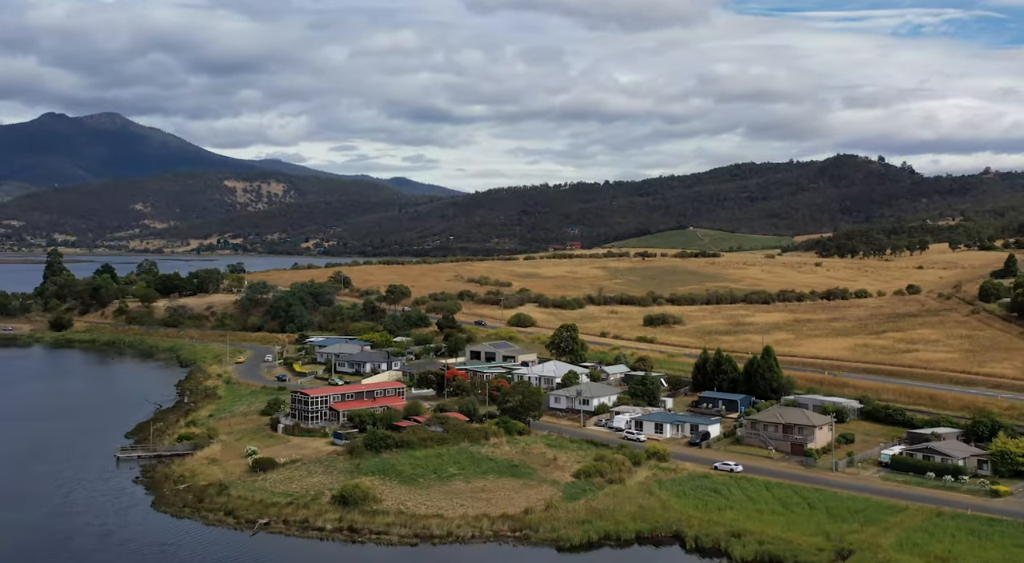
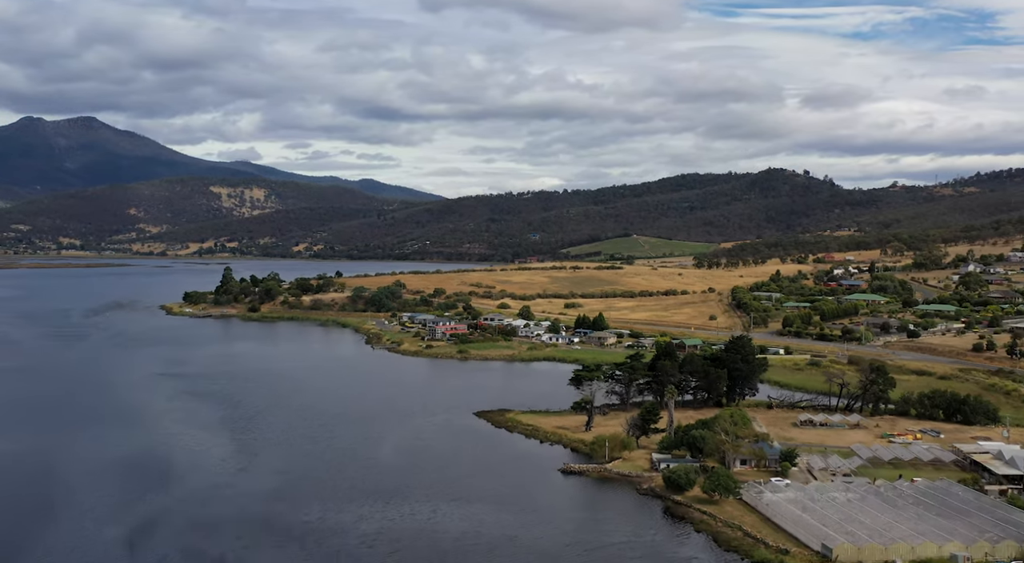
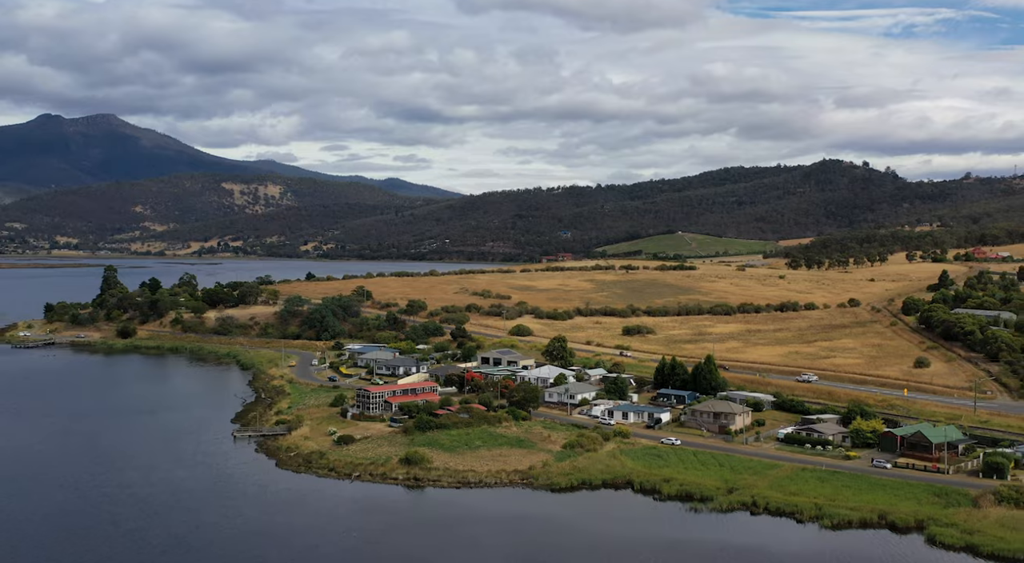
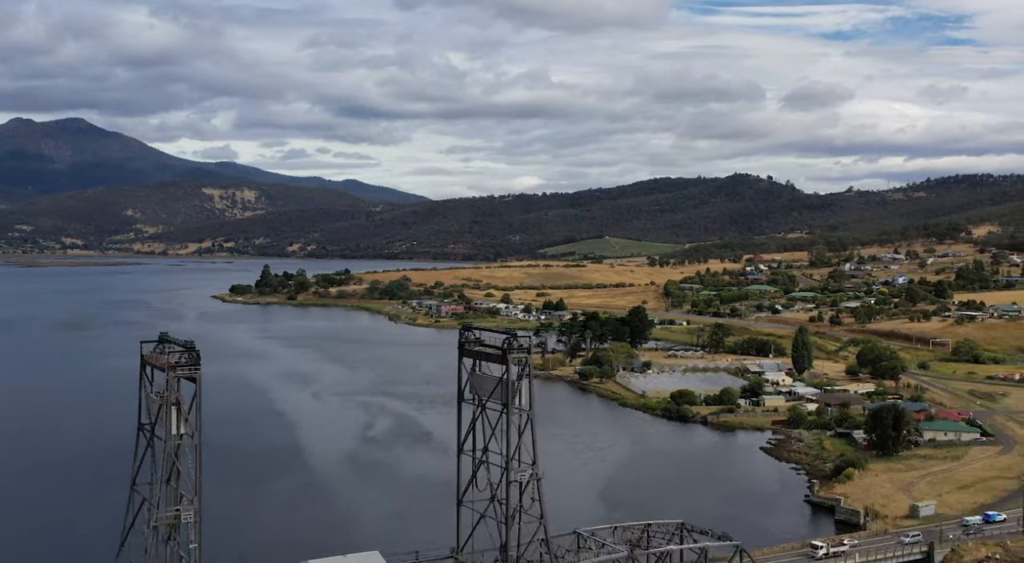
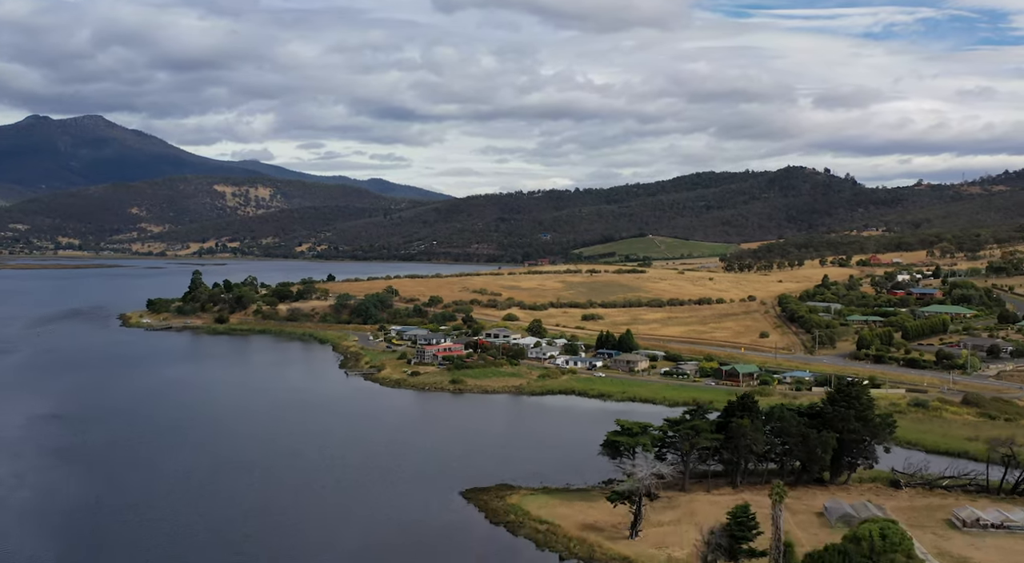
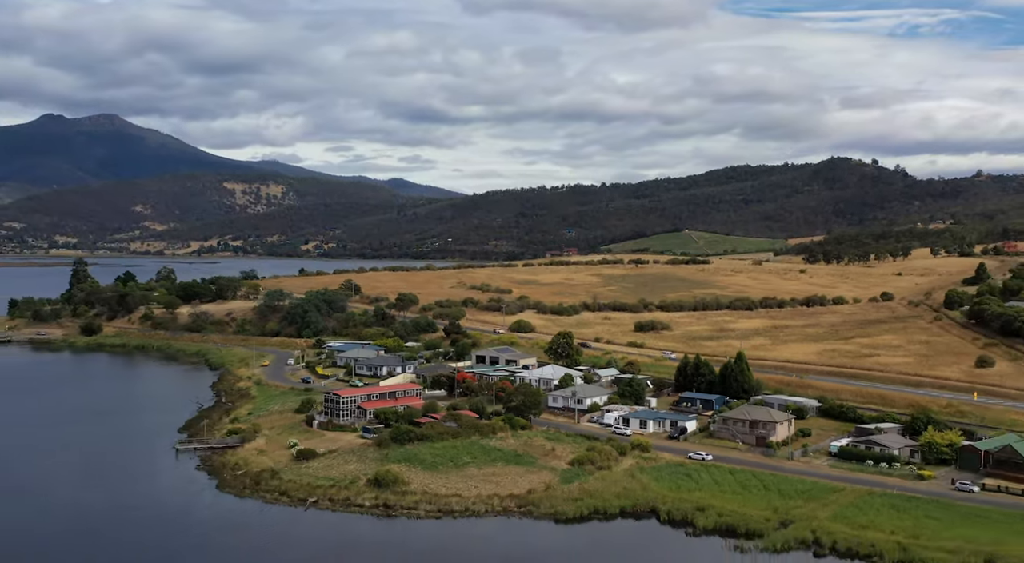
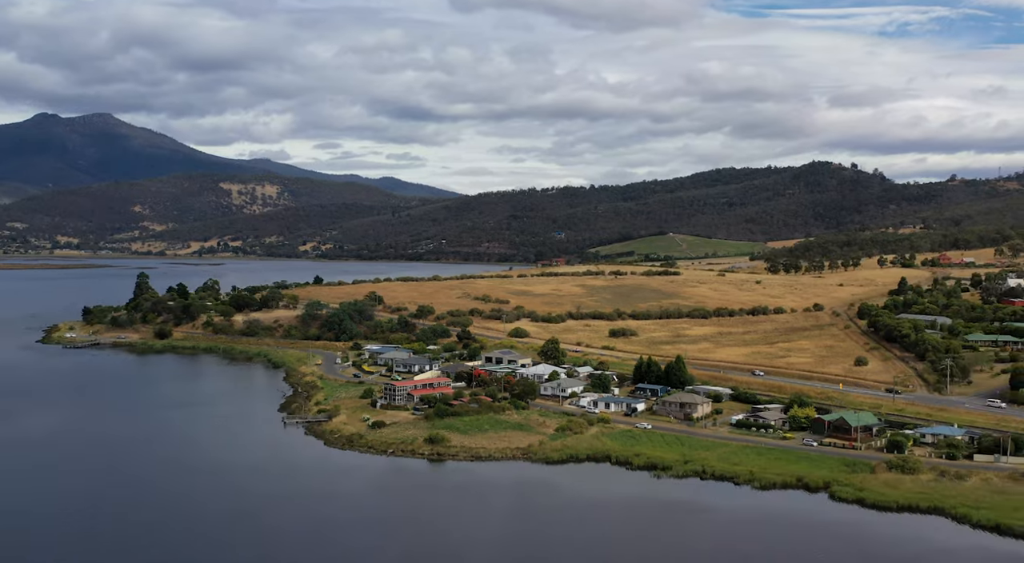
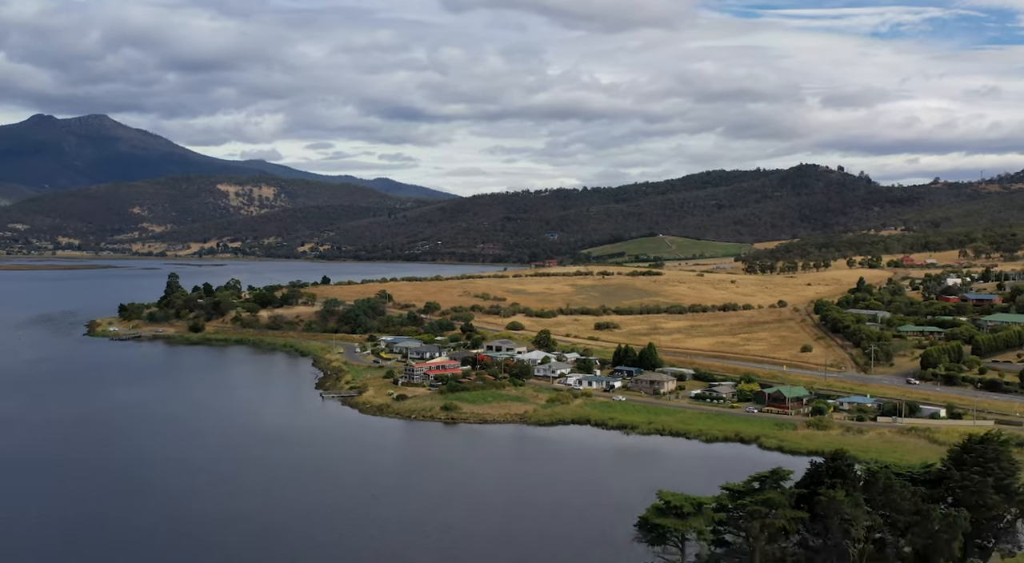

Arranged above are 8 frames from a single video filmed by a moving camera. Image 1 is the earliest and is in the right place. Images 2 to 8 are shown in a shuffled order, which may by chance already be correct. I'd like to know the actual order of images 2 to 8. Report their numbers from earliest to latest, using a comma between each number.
6, 3, 7, 8, 5, 2, 4
